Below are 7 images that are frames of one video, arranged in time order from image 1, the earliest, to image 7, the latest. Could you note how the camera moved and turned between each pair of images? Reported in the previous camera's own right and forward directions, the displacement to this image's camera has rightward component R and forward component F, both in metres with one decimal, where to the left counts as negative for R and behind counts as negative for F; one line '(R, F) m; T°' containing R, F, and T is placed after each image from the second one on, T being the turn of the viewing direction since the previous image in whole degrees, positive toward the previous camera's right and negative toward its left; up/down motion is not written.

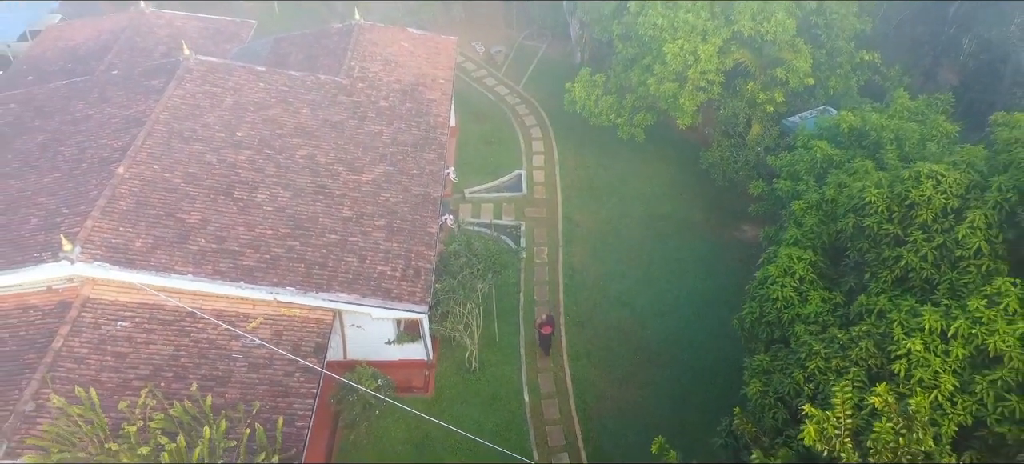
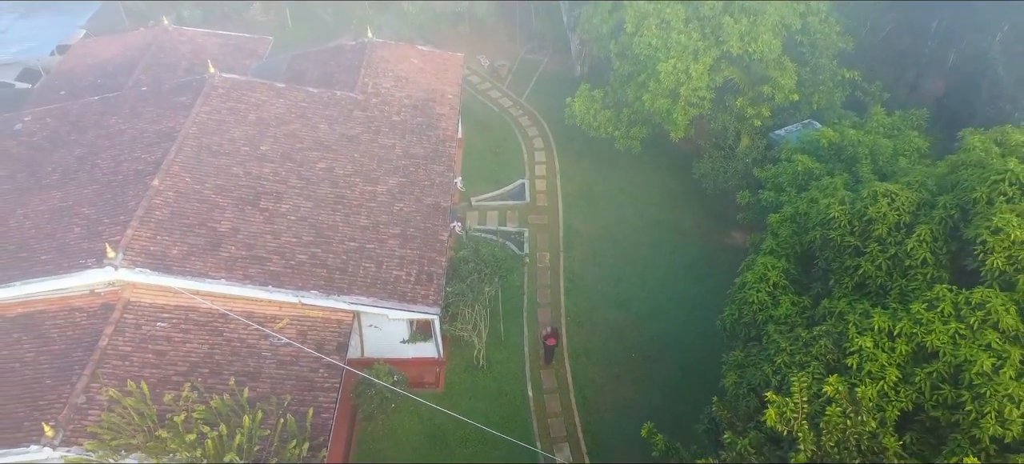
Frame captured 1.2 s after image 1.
(-0.1, -1.2) m; 0°
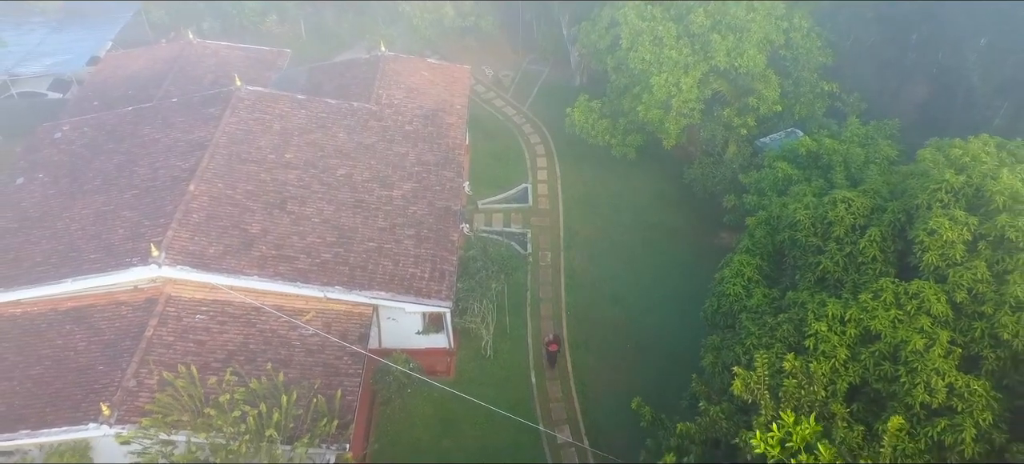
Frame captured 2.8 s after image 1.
(-0.1, -1.5) m; 0°
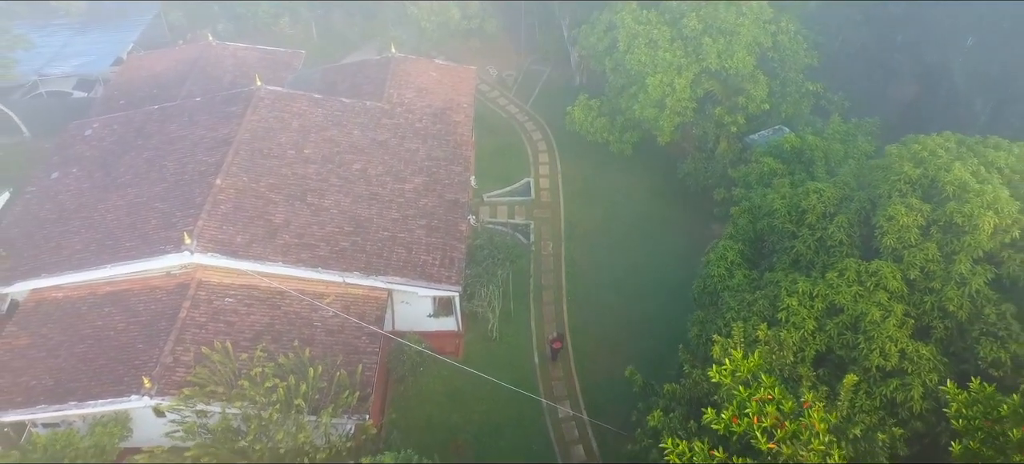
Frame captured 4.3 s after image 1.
(-0.1, -1.3) m; 0°
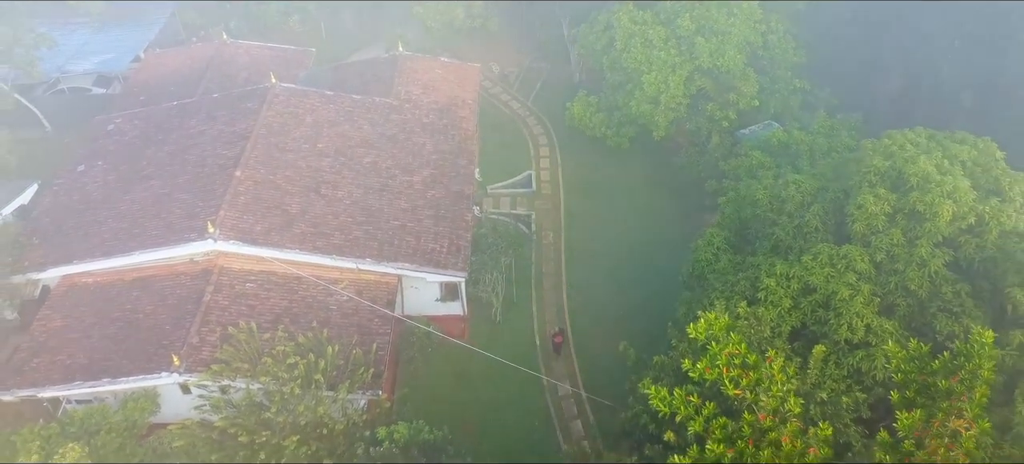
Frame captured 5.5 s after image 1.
(-0.1, -1.1) m; 0°
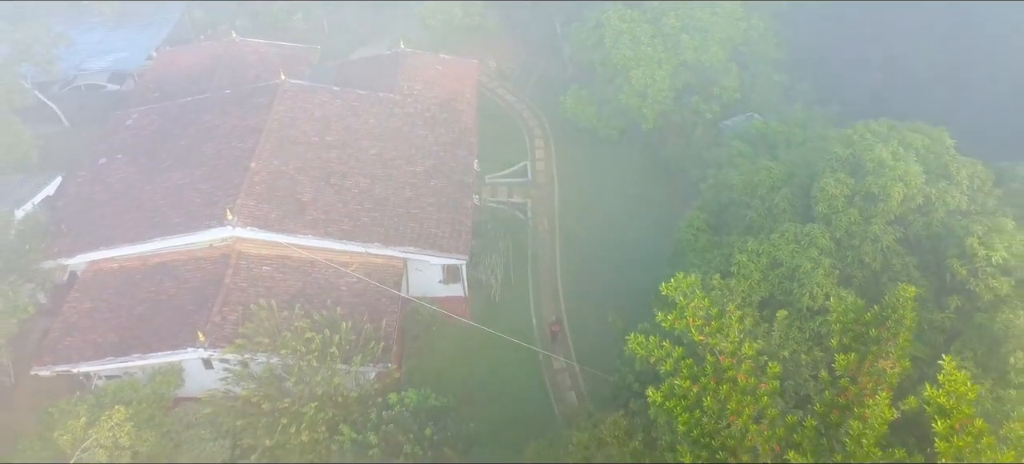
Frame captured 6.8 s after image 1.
(-0.1, -1.4) m; 0°
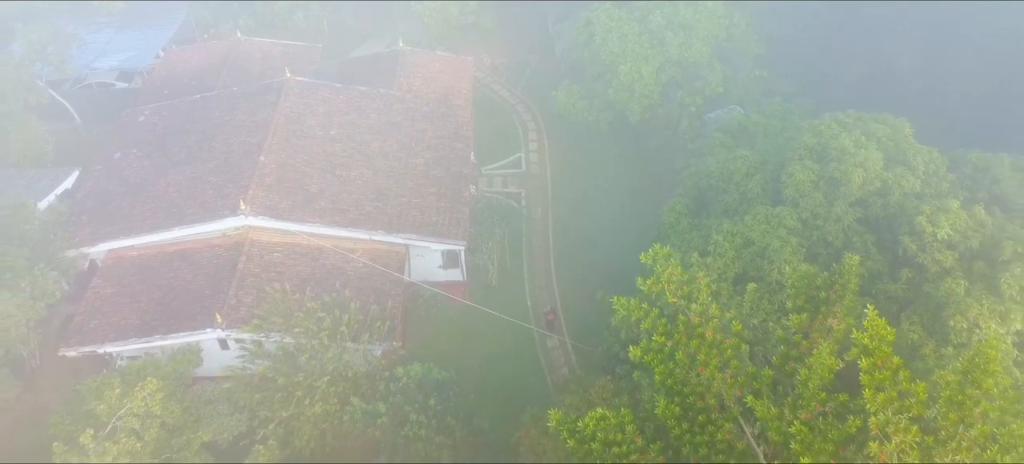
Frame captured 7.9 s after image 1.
(-0.1, -1.3) m; +1°
